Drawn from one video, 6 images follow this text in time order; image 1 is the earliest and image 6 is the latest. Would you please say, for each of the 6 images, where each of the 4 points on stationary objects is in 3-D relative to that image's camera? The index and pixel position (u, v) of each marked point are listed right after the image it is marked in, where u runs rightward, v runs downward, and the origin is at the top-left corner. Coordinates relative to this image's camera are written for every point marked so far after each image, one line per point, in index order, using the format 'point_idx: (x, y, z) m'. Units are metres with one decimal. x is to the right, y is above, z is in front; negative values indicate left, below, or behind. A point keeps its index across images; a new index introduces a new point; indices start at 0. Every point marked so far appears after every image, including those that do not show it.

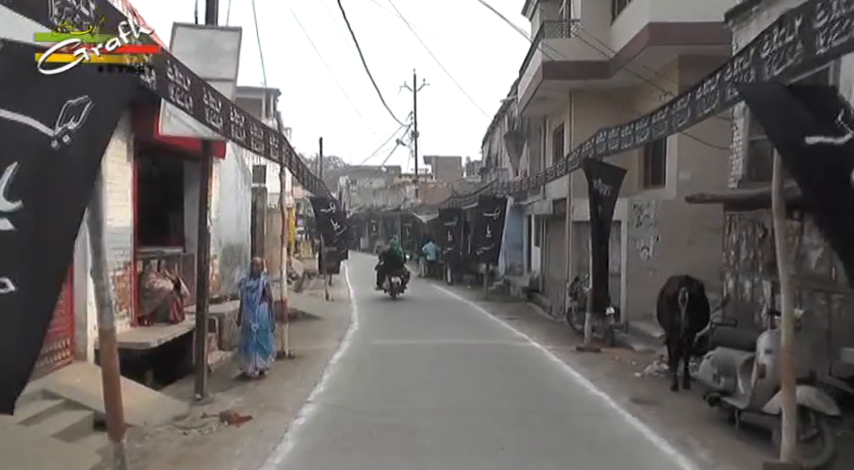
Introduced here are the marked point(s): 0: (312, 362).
0: (-1.9, -2.1, +9.8) m
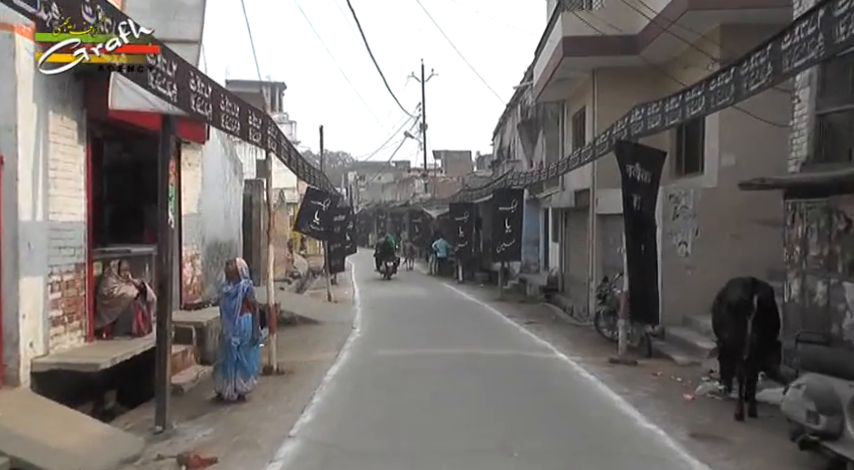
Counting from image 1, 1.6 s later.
0: (-1.7, -2.0, +8.5) m
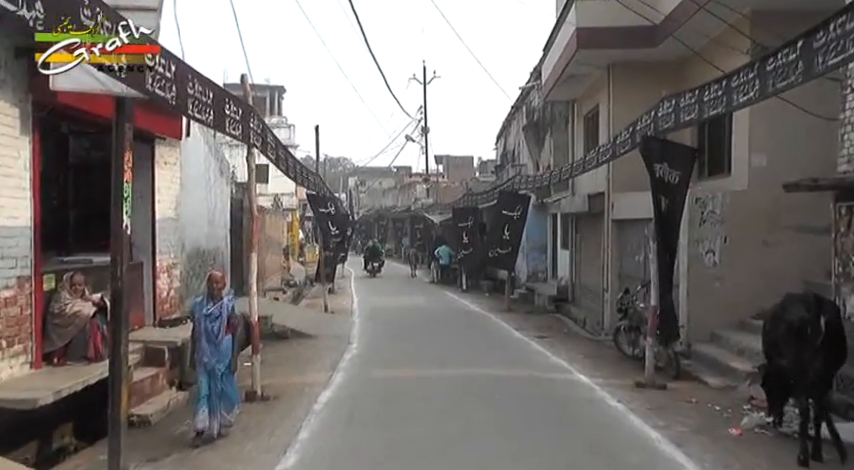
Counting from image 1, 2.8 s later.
0: (-1.7, -2.1, +7.4) m
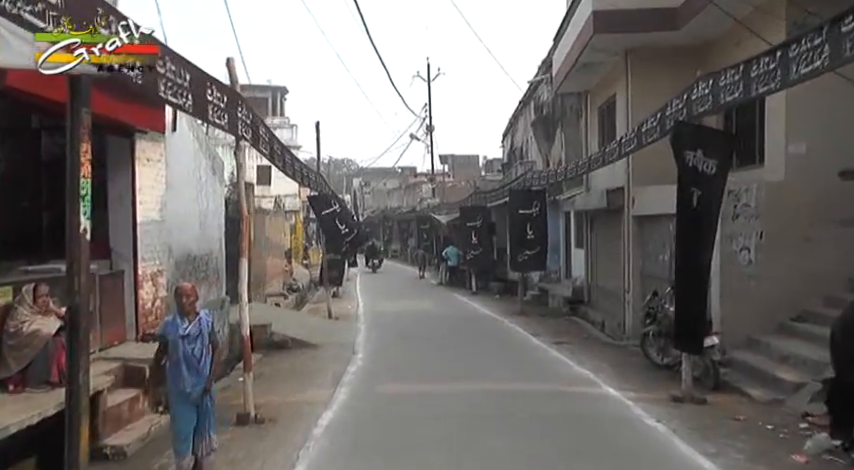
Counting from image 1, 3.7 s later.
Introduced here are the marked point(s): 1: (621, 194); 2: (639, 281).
0: (-1.5, -2.2, +6.6) m
1: (+4.2, +0.9, +13.0) m
2: (+4.4, -1.0, +12.6) m
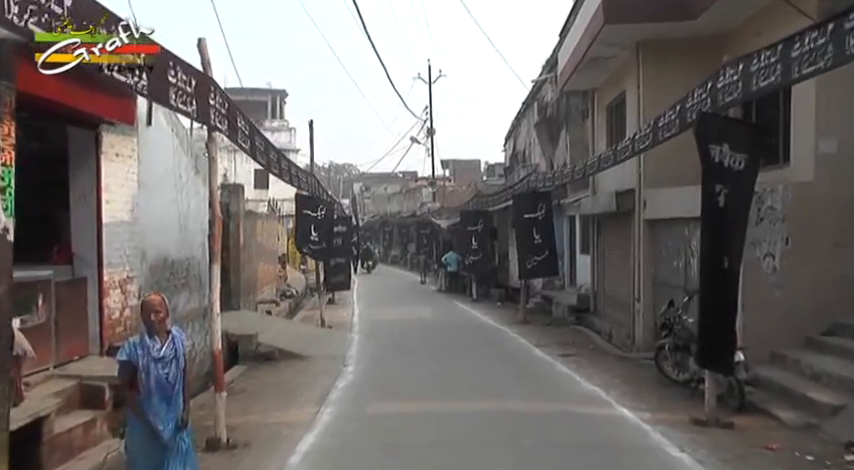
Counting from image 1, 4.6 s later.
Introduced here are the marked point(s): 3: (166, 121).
0: (-1.6, -2.2, +5.8) m
1: (+4.2, +0.8, +12.3) m
2: (+4.4, -1.1, +11.8) m
3: (-3.9, +1.7, +9.0) m
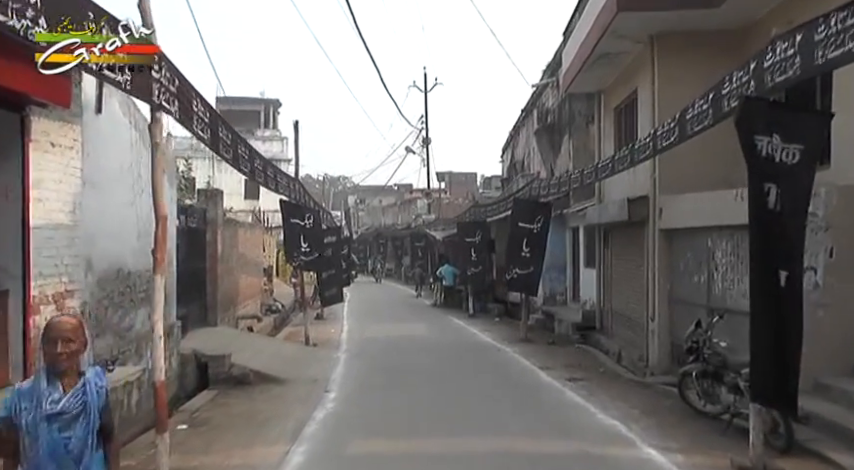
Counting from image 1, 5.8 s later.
0: (-1.7, -2.2, +4.7) m
1: (+4.1, +0.6, +11.2) m
2: (+4.3, -1.3, +10.7) m
3: (-4.0, +1.6, +7.9) m
